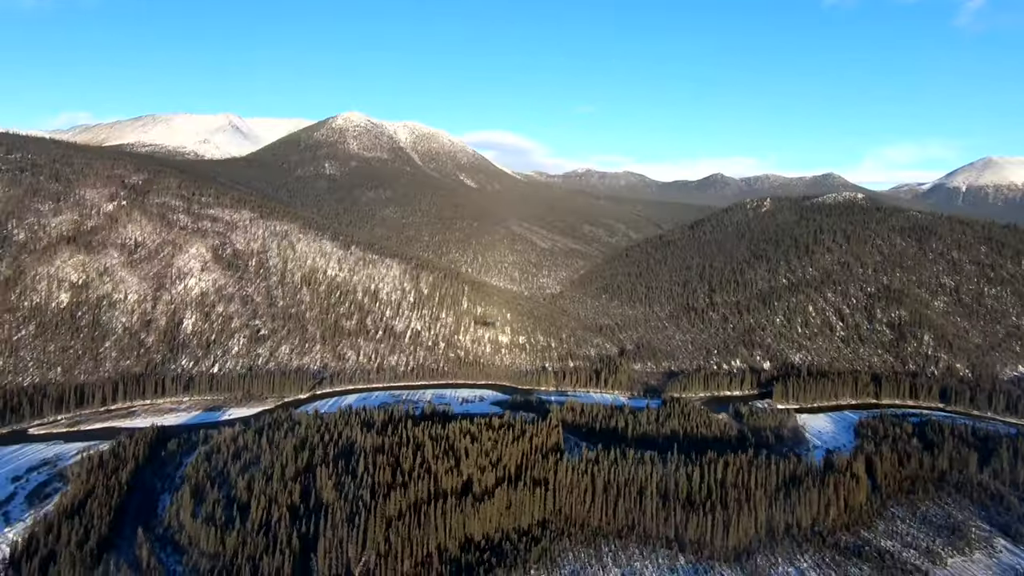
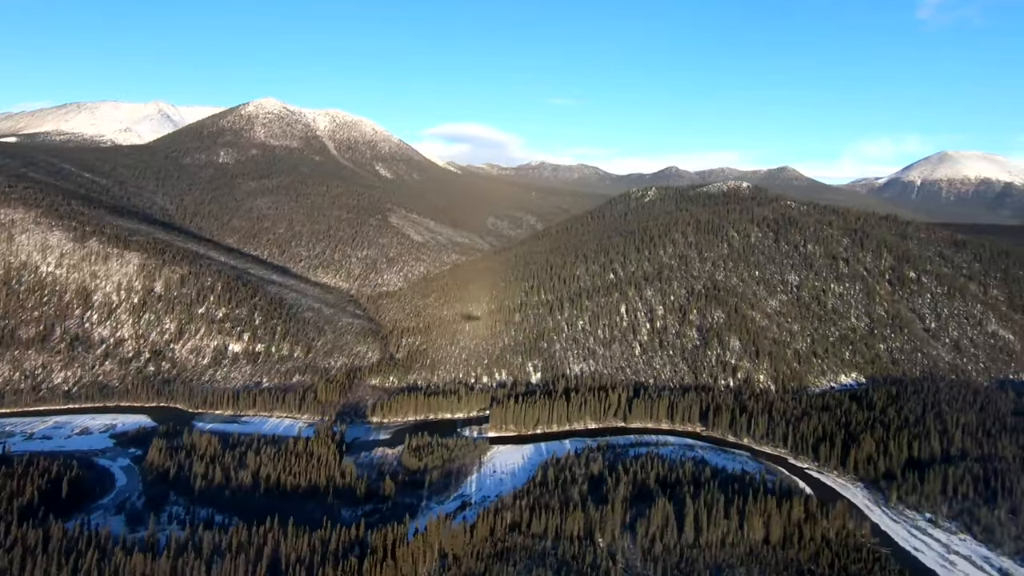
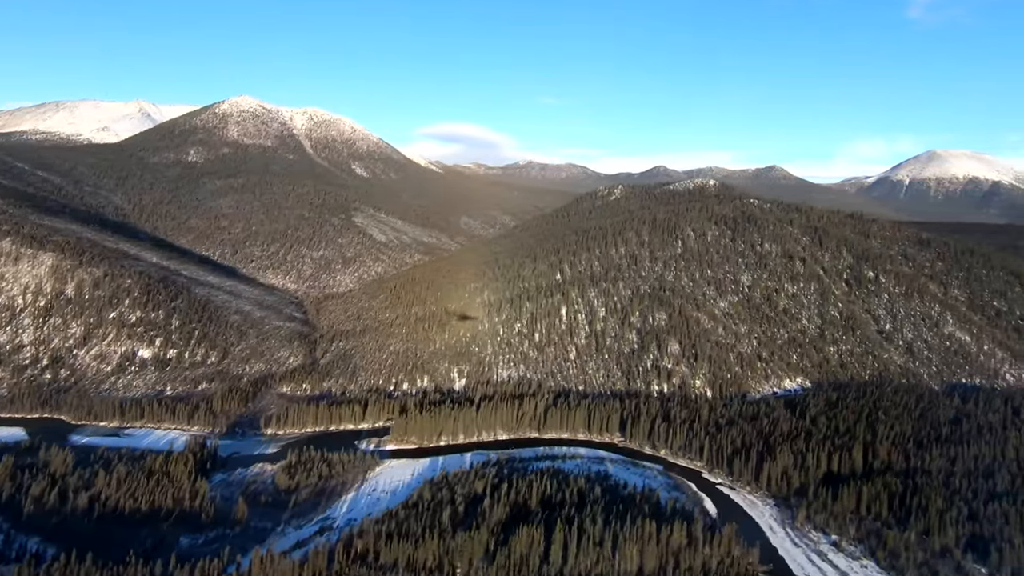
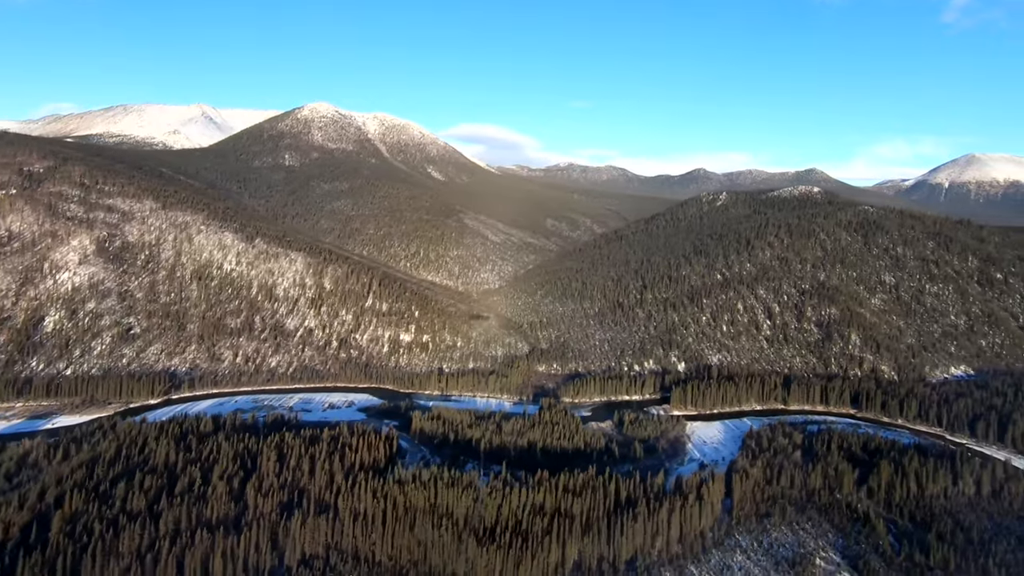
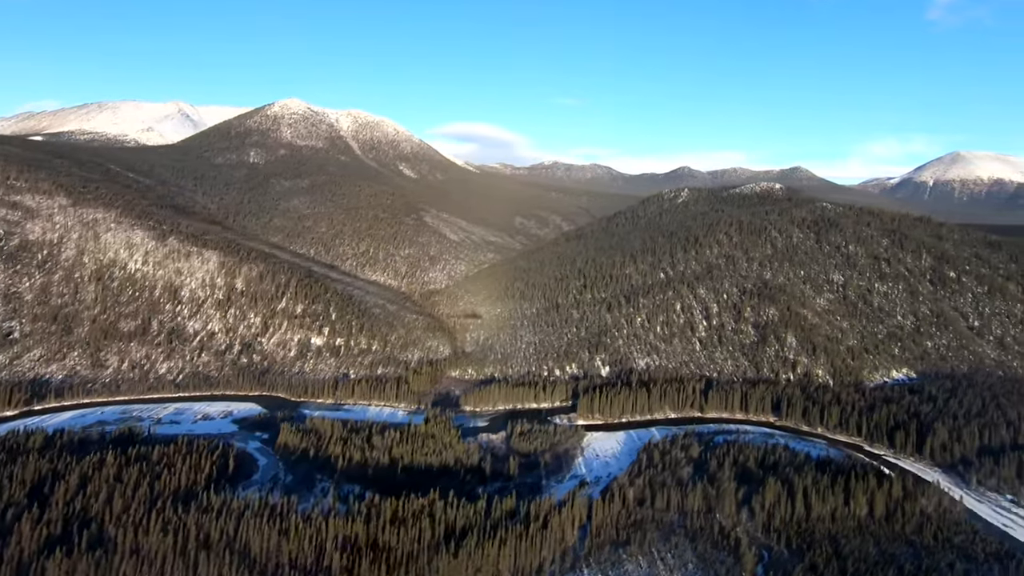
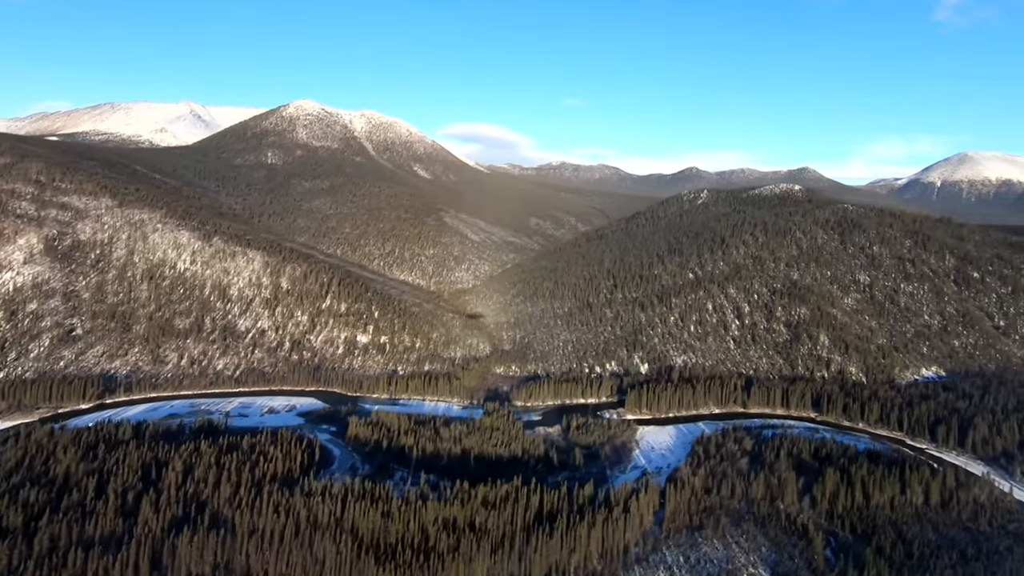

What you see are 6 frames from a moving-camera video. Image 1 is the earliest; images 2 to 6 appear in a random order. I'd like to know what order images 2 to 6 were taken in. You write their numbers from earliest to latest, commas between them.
4, 6, 5, 2, 3
